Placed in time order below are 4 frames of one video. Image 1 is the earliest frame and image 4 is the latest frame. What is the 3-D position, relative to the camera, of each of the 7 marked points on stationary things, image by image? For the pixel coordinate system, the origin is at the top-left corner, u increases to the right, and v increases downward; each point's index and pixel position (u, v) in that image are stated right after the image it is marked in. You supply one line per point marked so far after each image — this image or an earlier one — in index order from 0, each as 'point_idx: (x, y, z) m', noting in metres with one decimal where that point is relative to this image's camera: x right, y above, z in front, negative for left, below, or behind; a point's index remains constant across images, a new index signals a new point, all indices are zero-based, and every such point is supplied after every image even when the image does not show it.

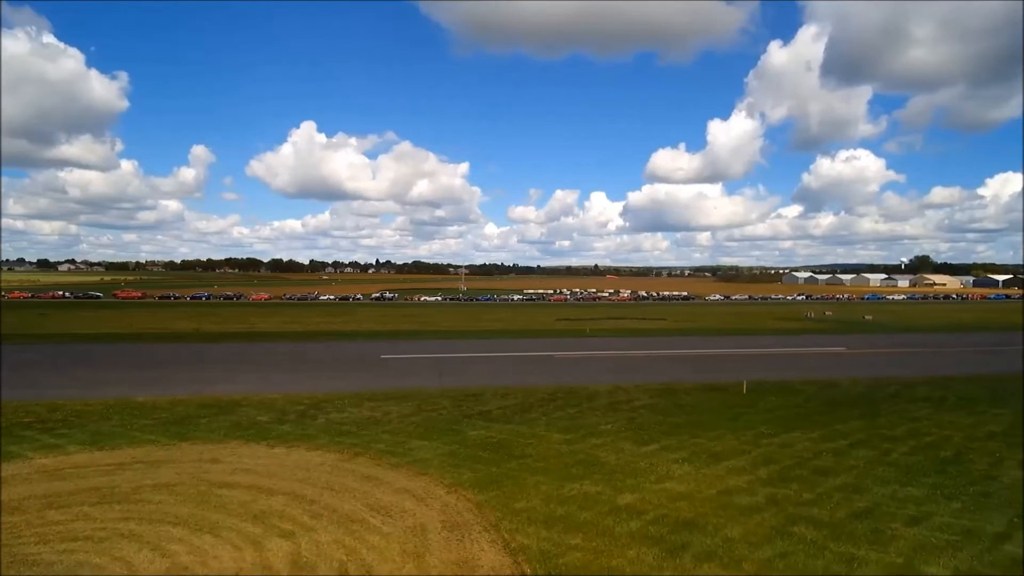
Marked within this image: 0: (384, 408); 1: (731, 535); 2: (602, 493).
0: (-2.1, -2.0, +9.2) m
1: (+2.0, -2.2, +5.0) m
2: (+0.9, -2.2, +5.9) m
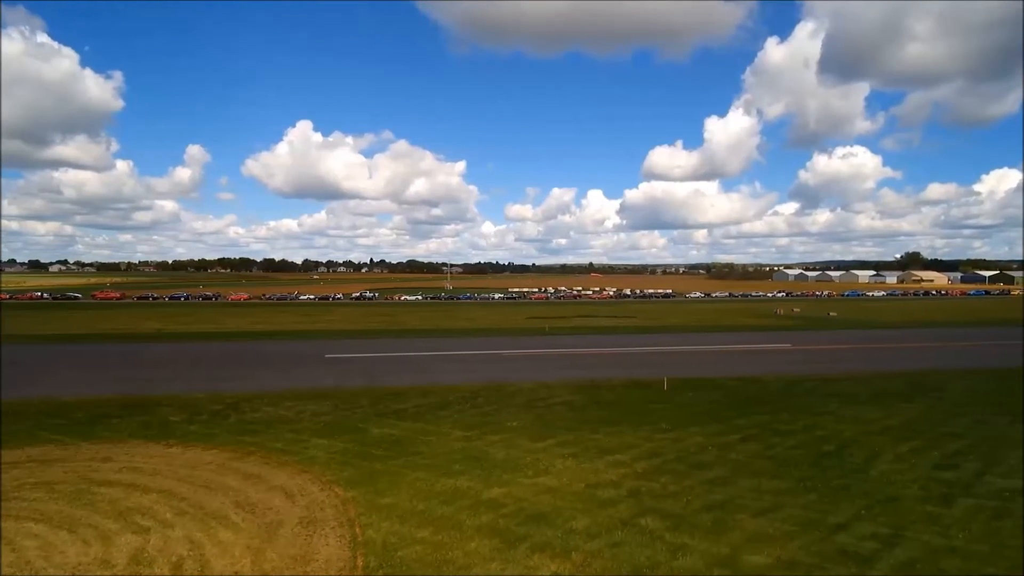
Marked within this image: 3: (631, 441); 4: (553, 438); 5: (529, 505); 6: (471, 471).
0: (-3.5, -2.0, +9.3) m
1: (+0.6, -2.2, +5.2) m
2: (-0.4, -2.1, +6.0) m
3: (+1.6, -2.1, +7.6) m
4: (+0.6, -2.1, +7.7) m
5: (+0.2, -2.2, +5.6) m
6: (-0.5, -2.1, +6.6) m
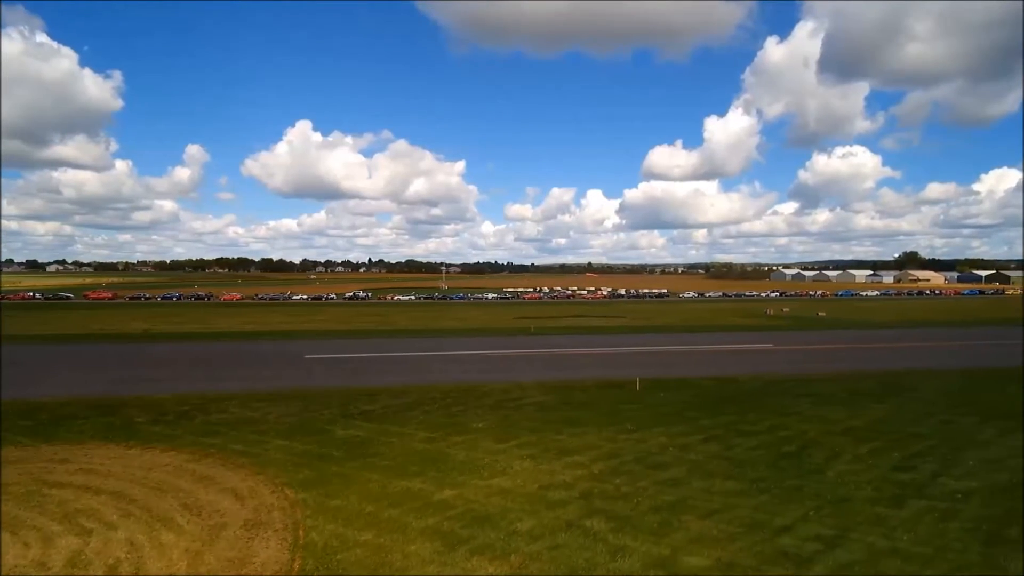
0: (-4.0, -2.0, +9.2) m
1: (+0.1, -2.2, +5.2) m
2: (-0.9, -2.2, +6.0) m
3: (+1.1, -2.1, +7.6) m
4: (0.0, -2.1, +7.7) m
5: (-0.3, -2.2, +5.6) m
6: (-1.0, -2.1, +6.5) m
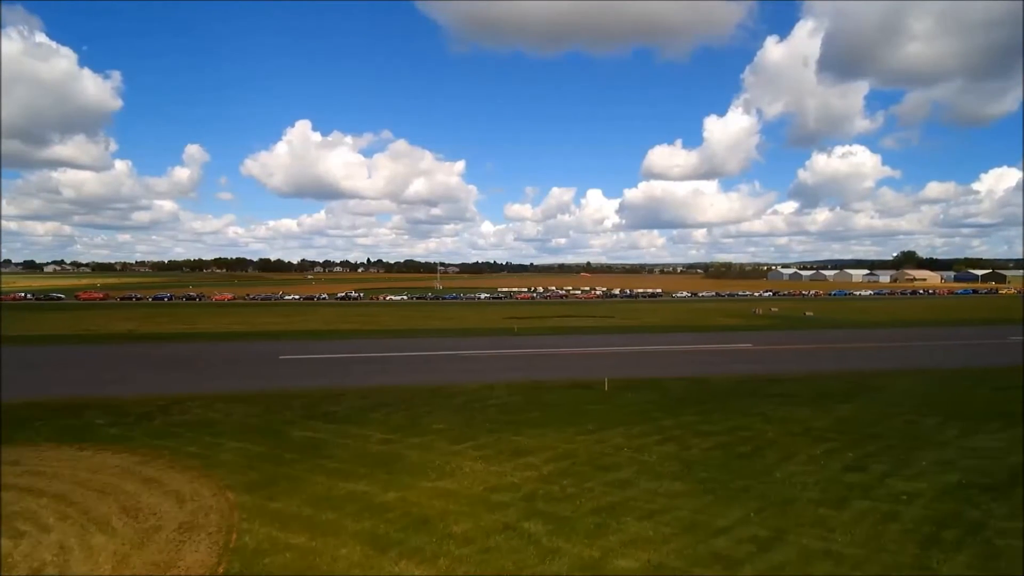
0: (-4.6, -2.0, +9.2) m
1: (-0.5, -2.2, +5.1) m
2: (-1.5, -2.2, +6.0) m
3: (+0.5, -2.1, +7.6) m
4: (-0.5, -2.1, +7.7) m
5: (-0.9, -2.2, +5.6) m
6: (-1.6, -2.2, +6.5) m
